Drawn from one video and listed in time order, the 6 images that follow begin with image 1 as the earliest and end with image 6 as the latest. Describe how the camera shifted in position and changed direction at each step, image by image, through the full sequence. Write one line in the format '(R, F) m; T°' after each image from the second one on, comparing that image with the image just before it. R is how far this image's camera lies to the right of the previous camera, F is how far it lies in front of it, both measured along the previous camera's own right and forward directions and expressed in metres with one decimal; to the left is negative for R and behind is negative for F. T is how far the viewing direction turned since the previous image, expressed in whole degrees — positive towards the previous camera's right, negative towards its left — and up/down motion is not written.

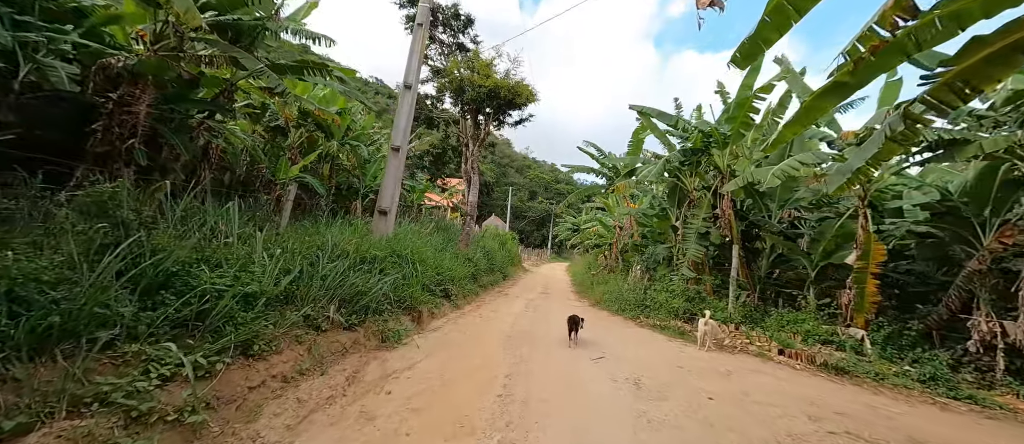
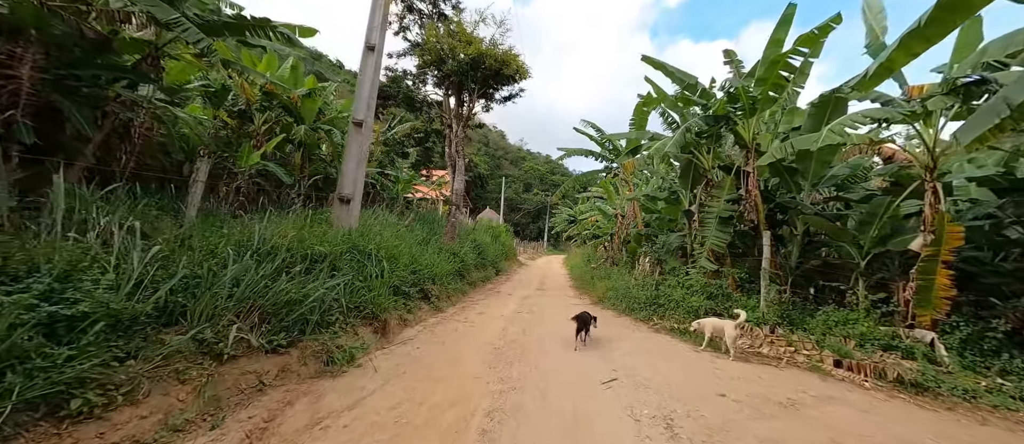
(+0.1, +1.3) m; +1°
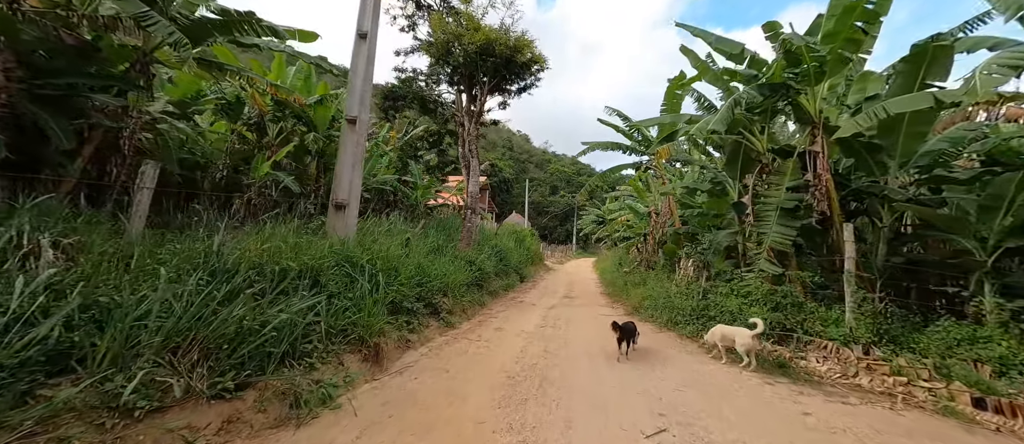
(+0.2, +1.0) m; -4°
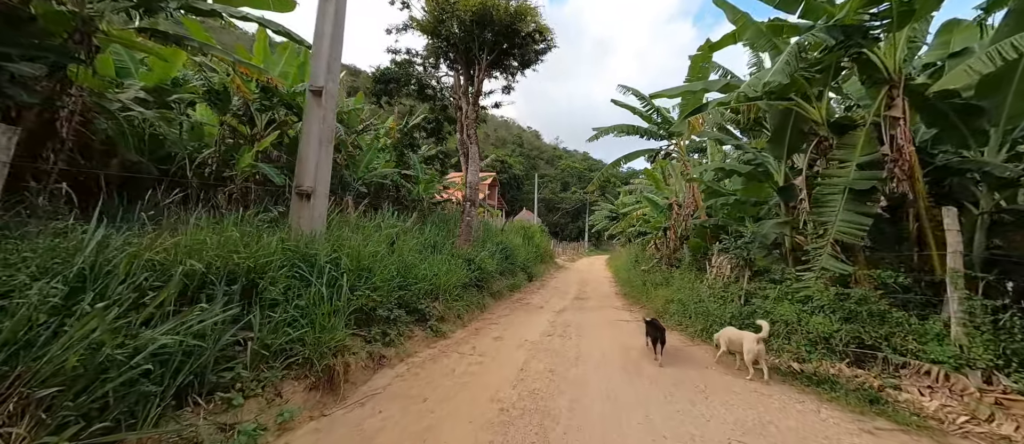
(+0.2, +1.1) m; -2°
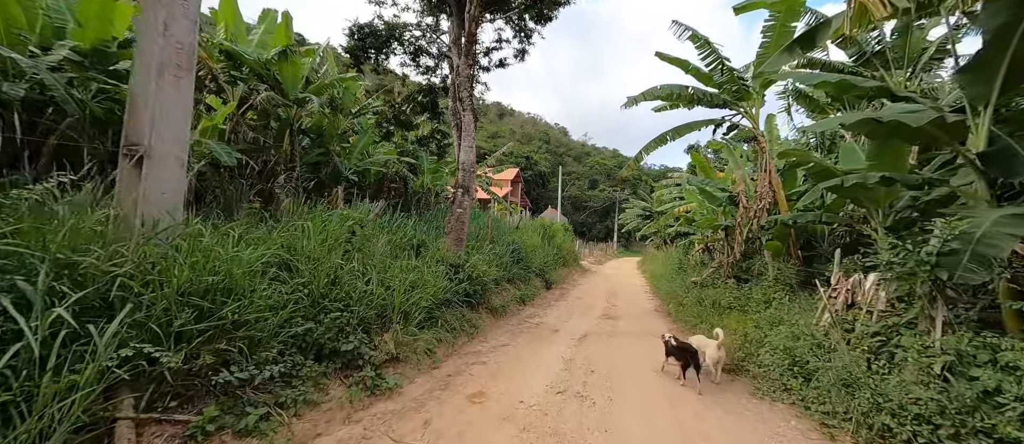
(+0.3, +2.3) m; -4°
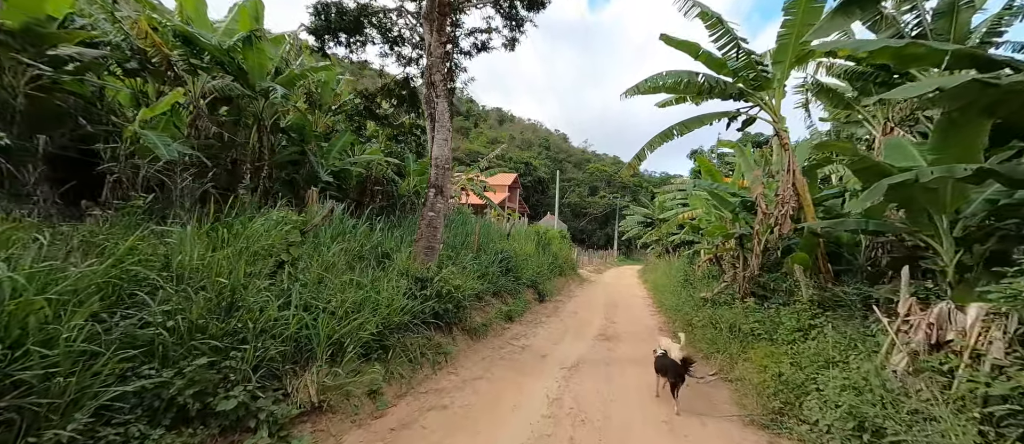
(+0.3, +1.0) m; 0°
